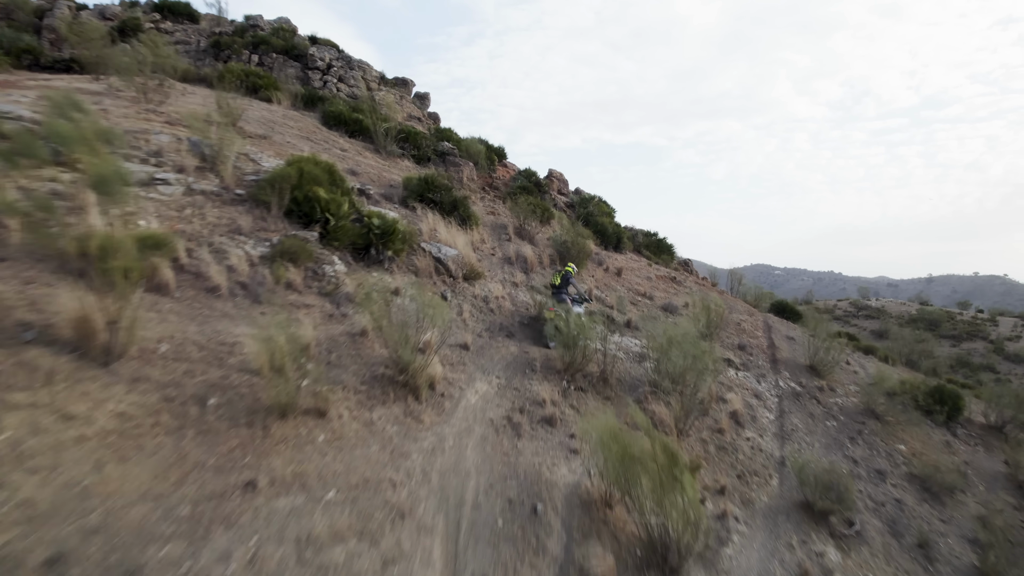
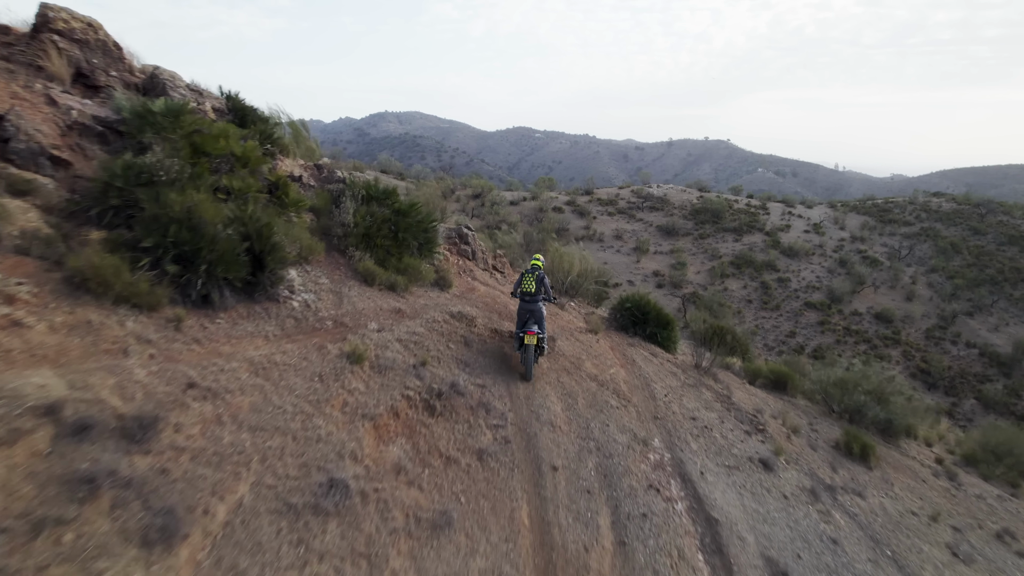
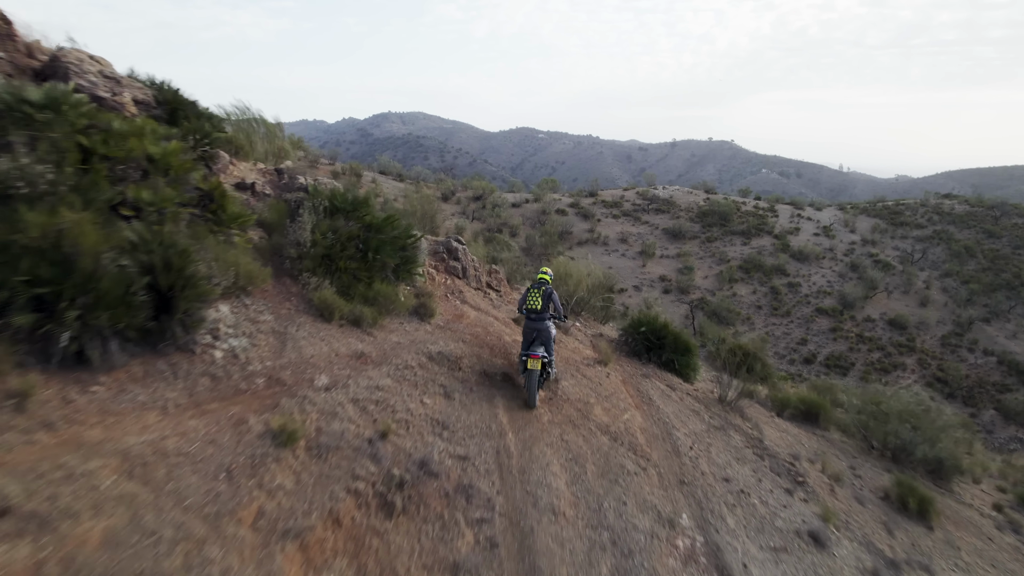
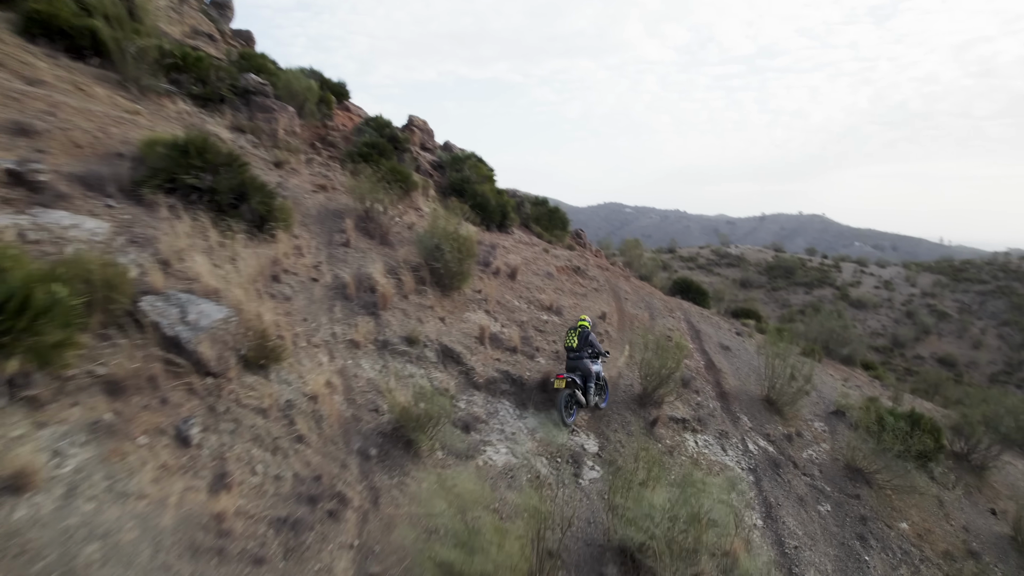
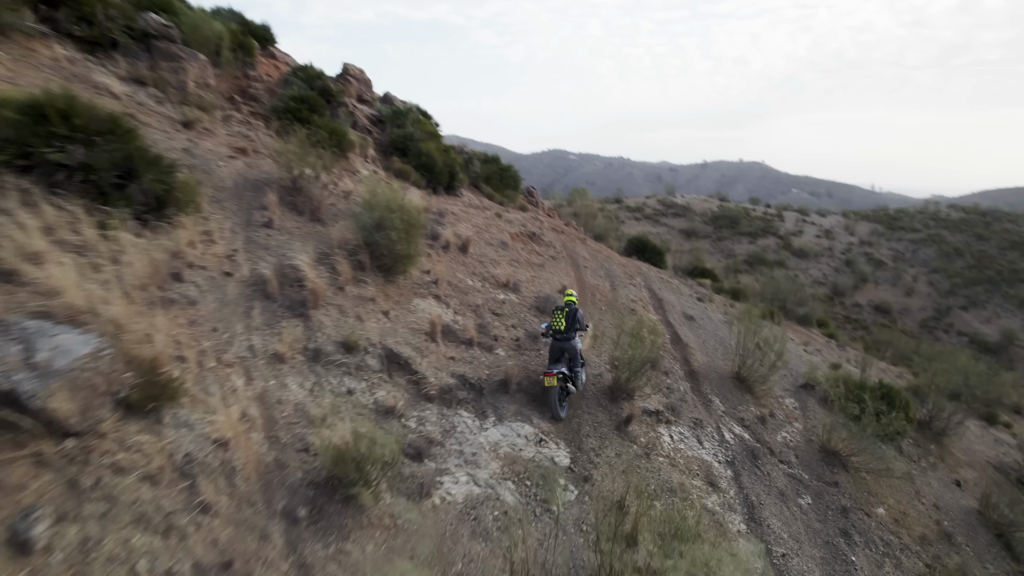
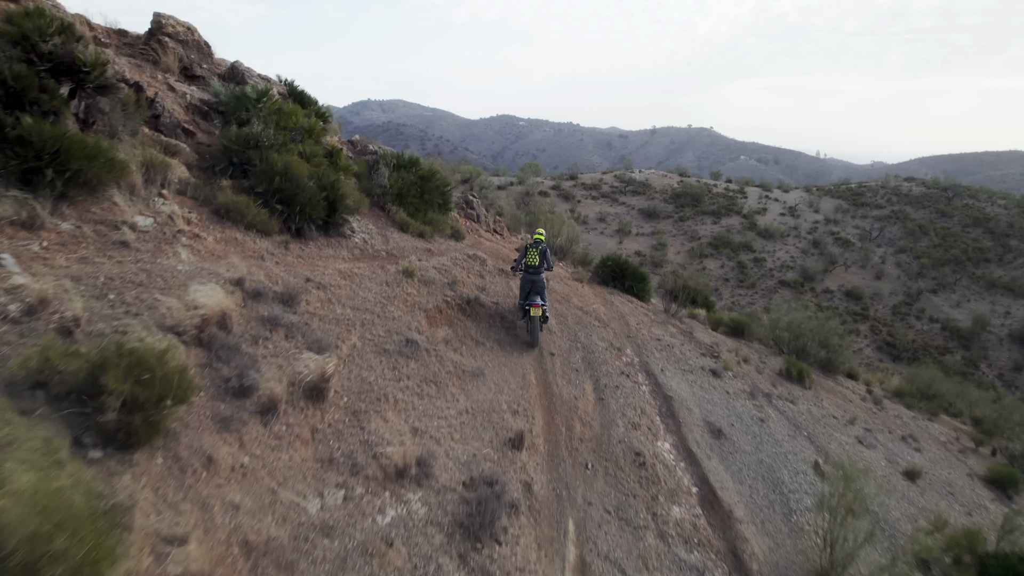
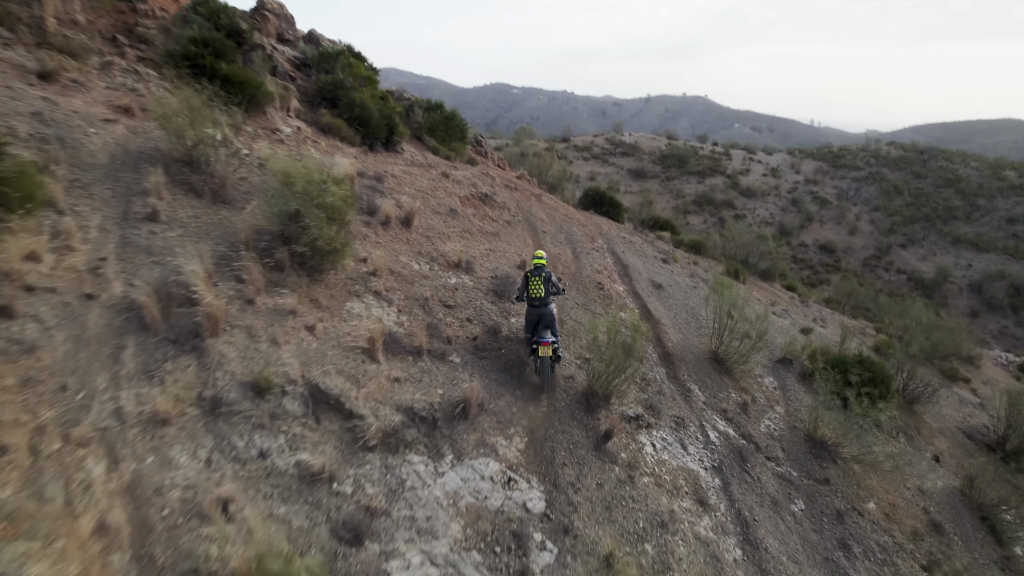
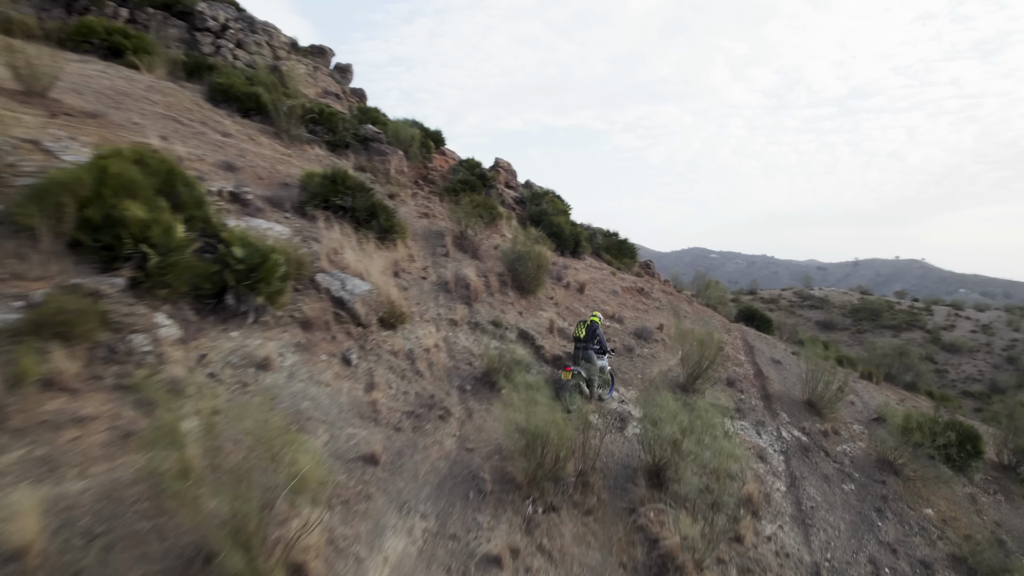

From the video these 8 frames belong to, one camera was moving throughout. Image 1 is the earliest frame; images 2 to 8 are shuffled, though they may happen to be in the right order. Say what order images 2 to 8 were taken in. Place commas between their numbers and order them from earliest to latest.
8, 4, 5, 7, 6, 2, 3
